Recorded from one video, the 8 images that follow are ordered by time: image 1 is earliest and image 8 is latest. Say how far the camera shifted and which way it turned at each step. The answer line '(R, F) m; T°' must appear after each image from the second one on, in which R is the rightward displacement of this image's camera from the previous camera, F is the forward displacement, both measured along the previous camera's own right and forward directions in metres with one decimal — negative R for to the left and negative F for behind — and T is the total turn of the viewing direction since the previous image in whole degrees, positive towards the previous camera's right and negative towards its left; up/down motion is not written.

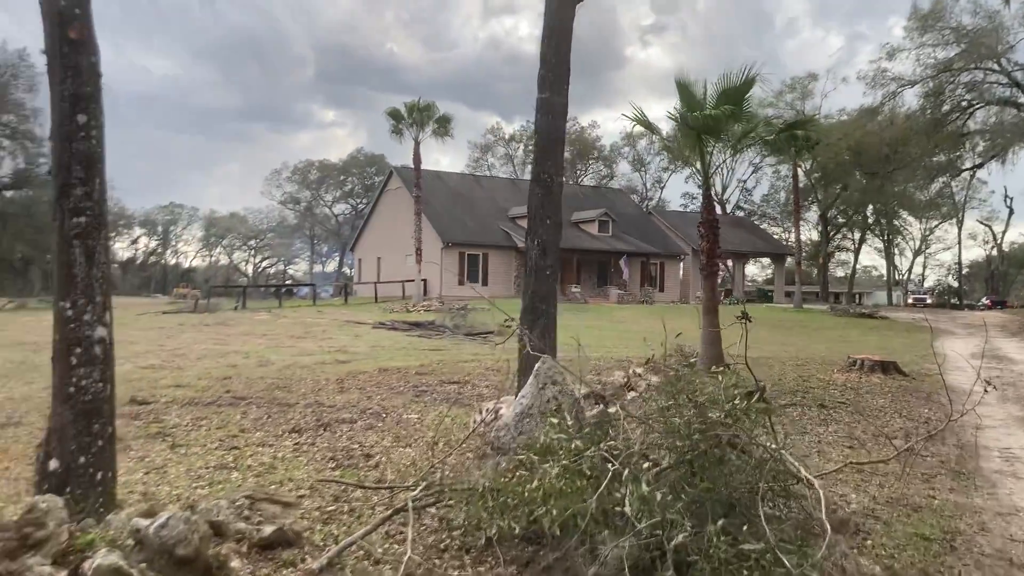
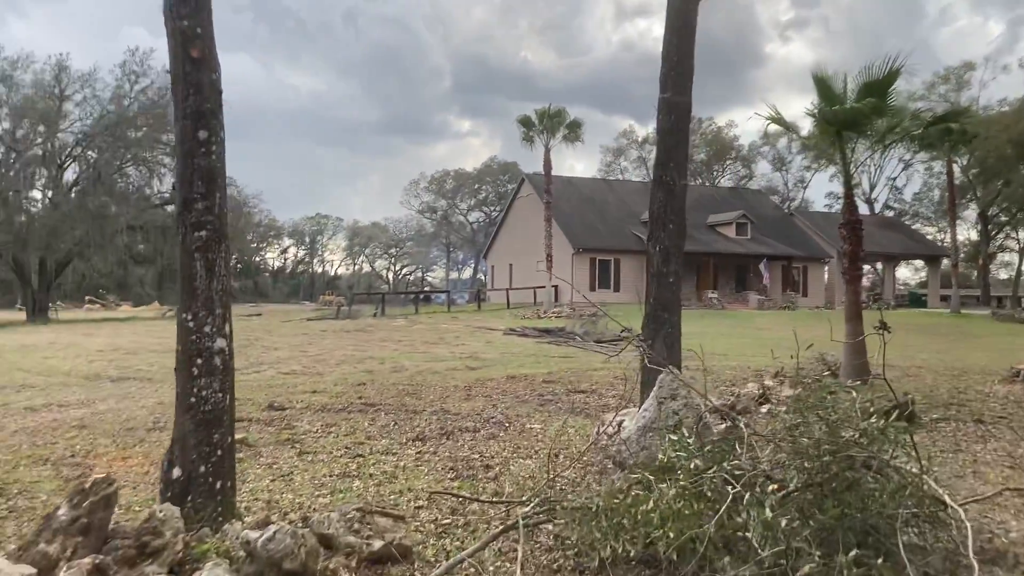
(+0.1, +0.1) m; -8°
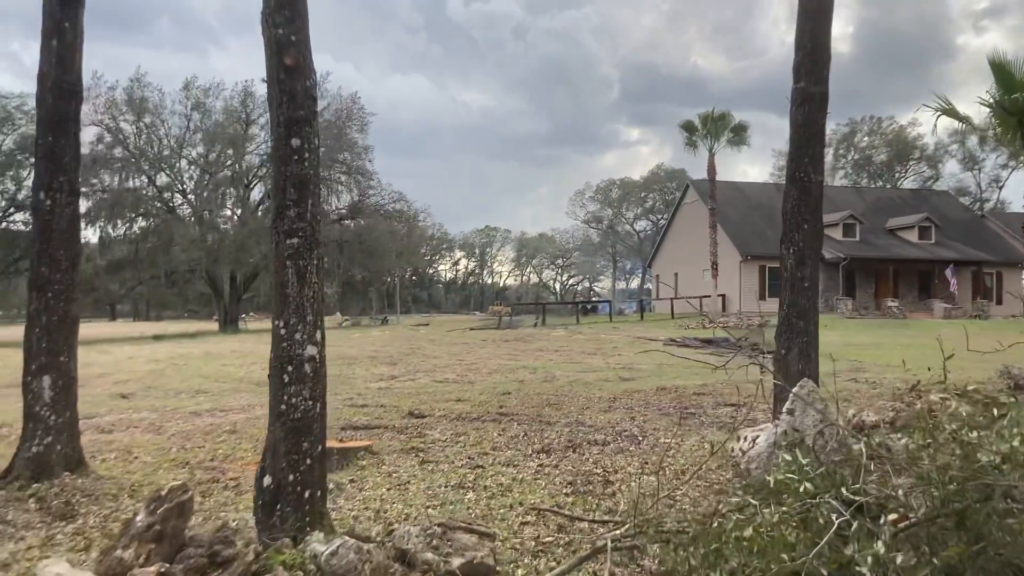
(+0.3, +0.2) m; -10°
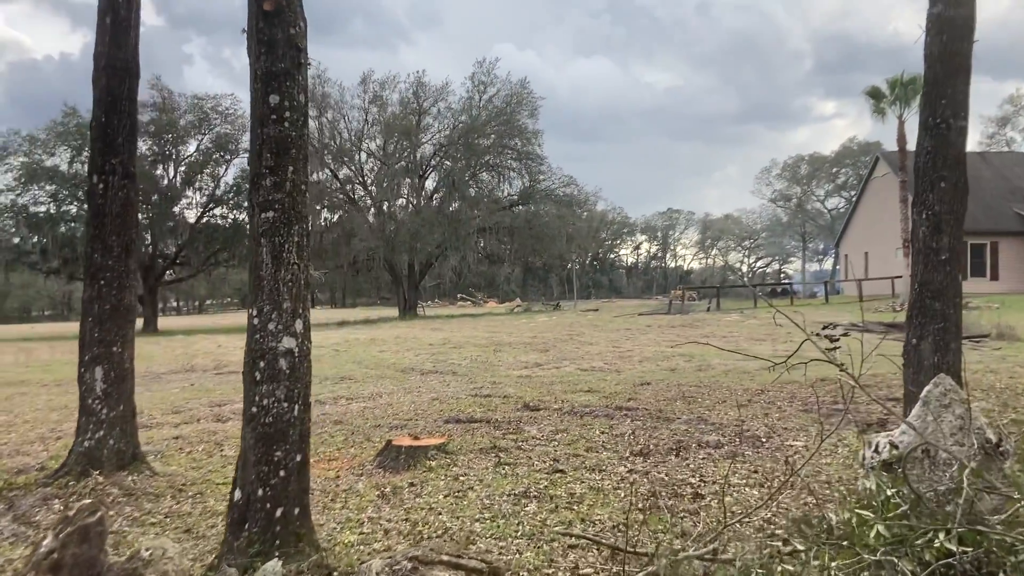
(+0.5, +0.7) m; -11°
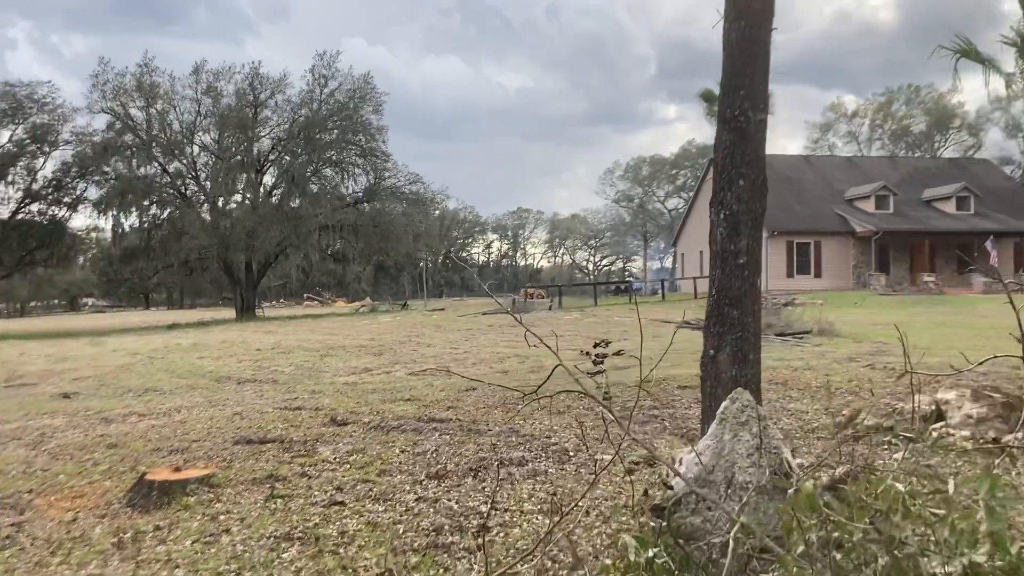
(+0.4, +0.5) m; +9°
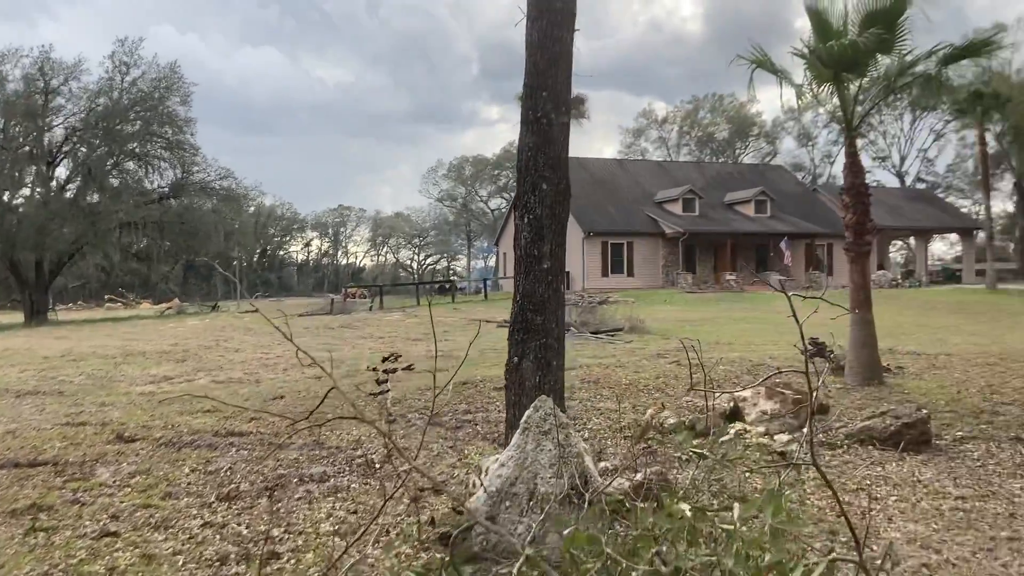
(+0.1, +0.2) m; +11°
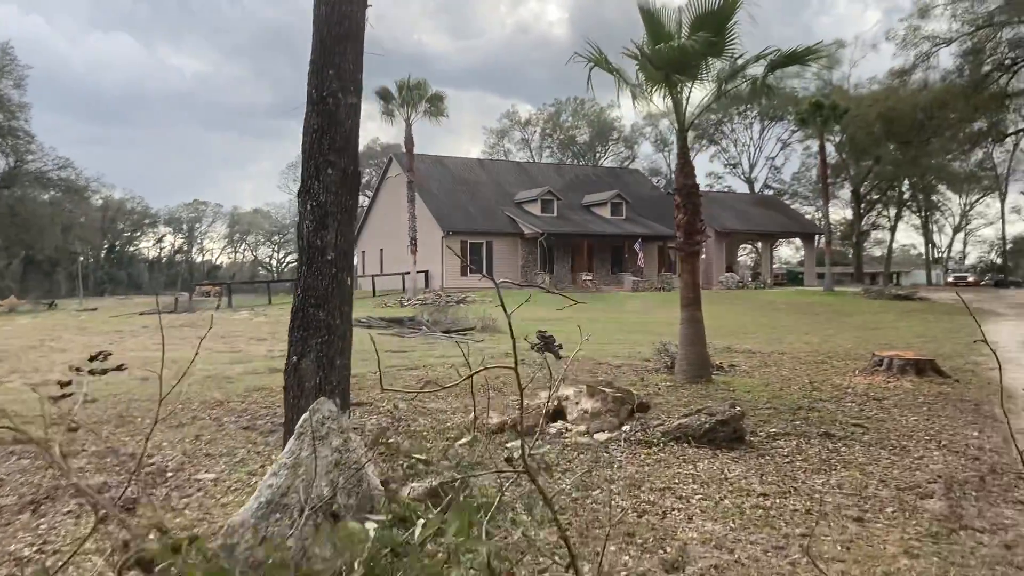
(+0.3, +0.2) m; +8°
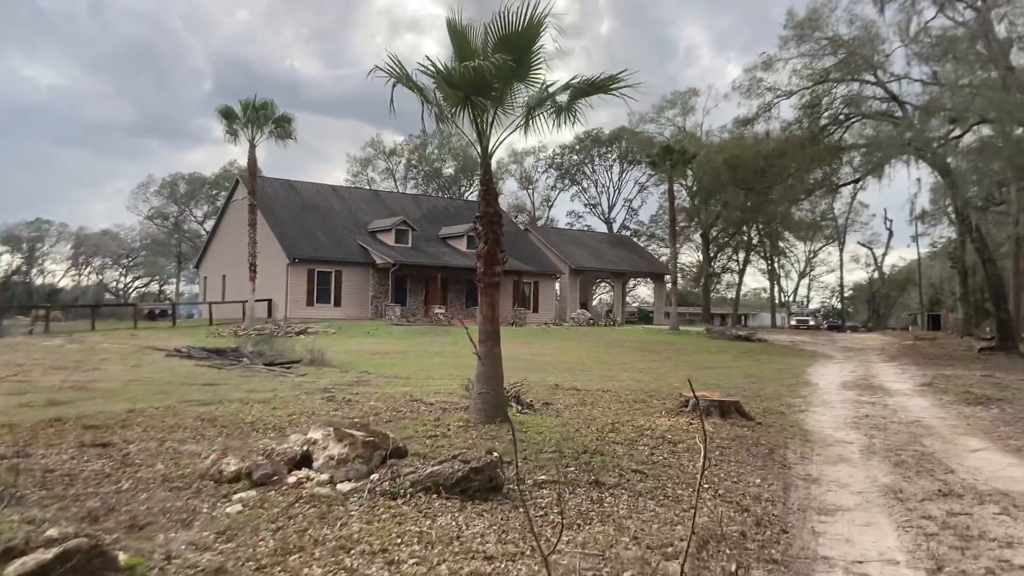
(+0.7, +0.5) m; +8°
